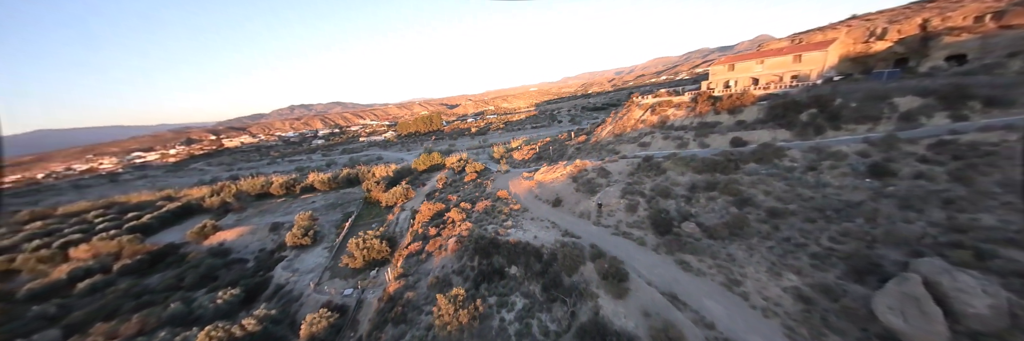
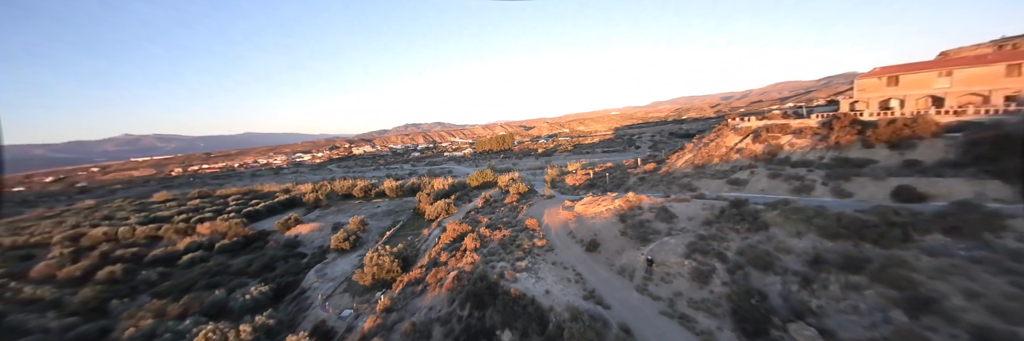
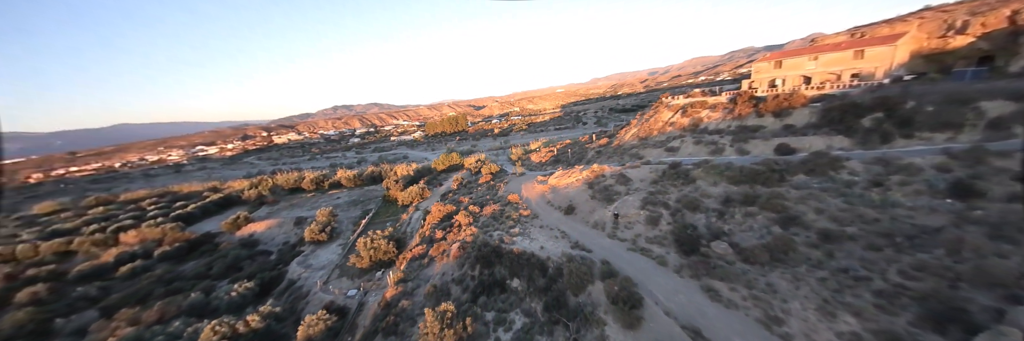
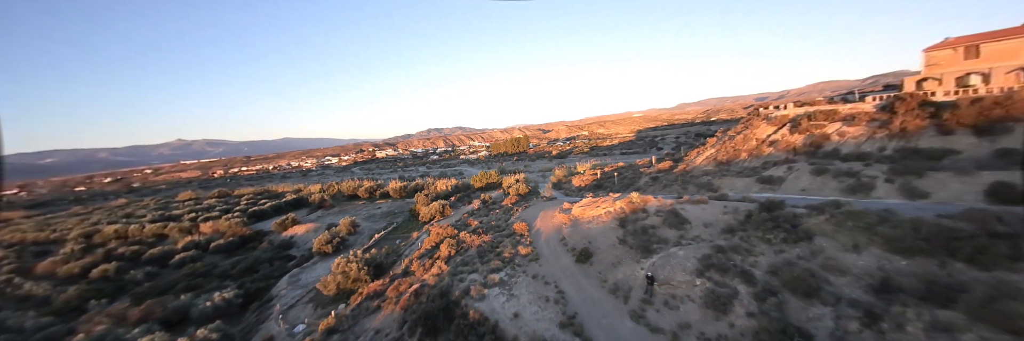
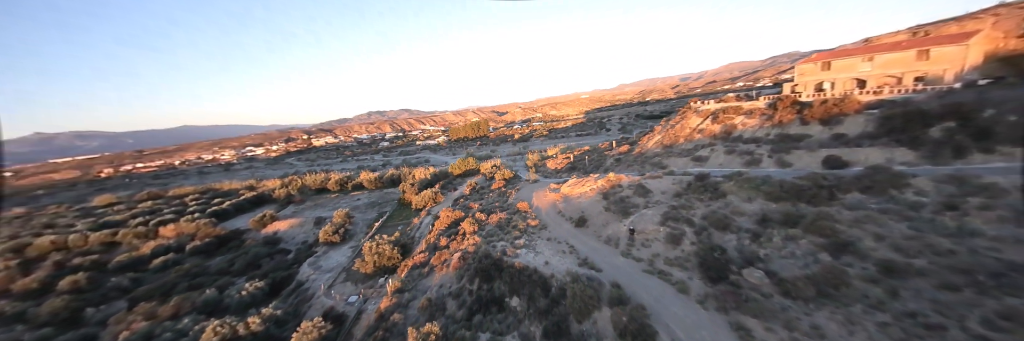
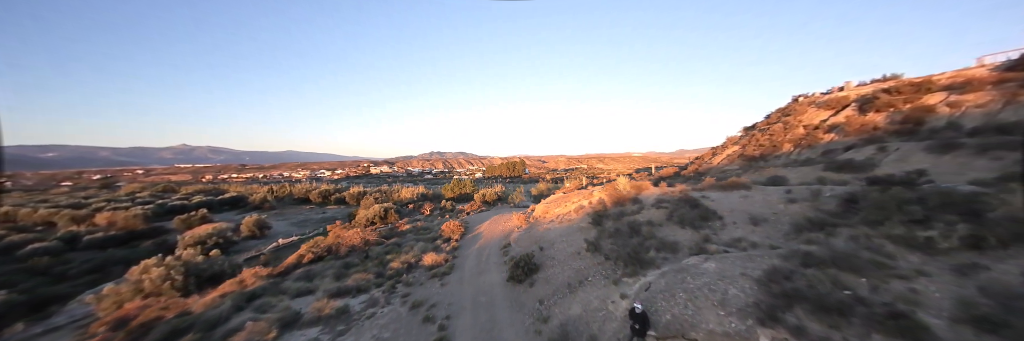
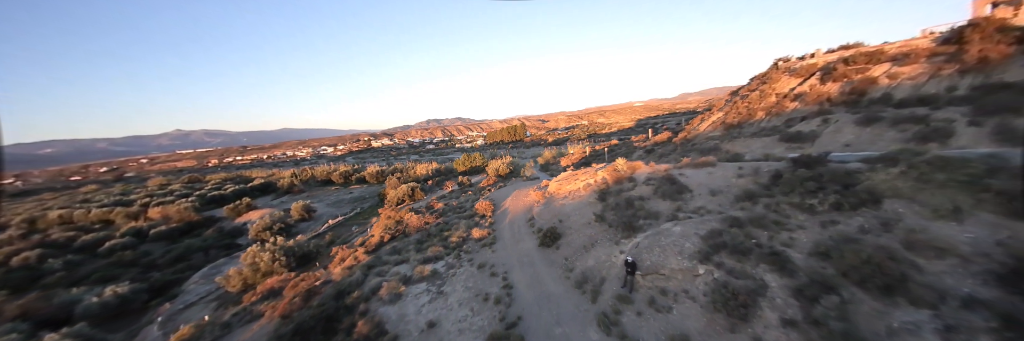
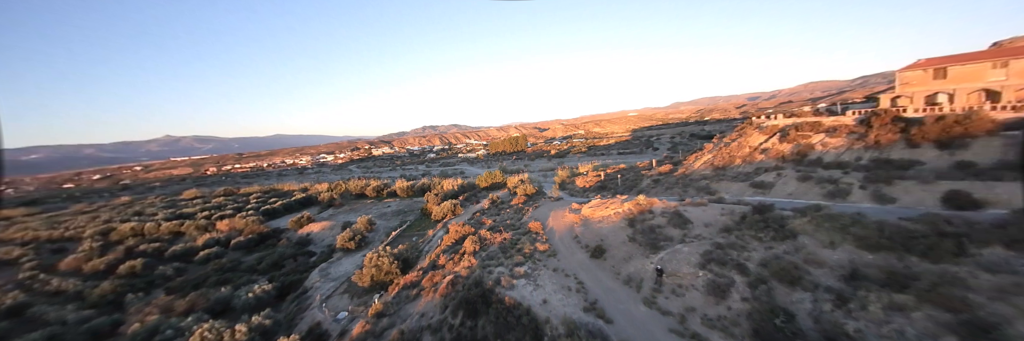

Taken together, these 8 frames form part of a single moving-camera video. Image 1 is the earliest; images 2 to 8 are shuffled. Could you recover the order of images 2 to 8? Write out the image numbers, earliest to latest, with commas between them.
3, 5, 2, 8, 4, 7, 6
